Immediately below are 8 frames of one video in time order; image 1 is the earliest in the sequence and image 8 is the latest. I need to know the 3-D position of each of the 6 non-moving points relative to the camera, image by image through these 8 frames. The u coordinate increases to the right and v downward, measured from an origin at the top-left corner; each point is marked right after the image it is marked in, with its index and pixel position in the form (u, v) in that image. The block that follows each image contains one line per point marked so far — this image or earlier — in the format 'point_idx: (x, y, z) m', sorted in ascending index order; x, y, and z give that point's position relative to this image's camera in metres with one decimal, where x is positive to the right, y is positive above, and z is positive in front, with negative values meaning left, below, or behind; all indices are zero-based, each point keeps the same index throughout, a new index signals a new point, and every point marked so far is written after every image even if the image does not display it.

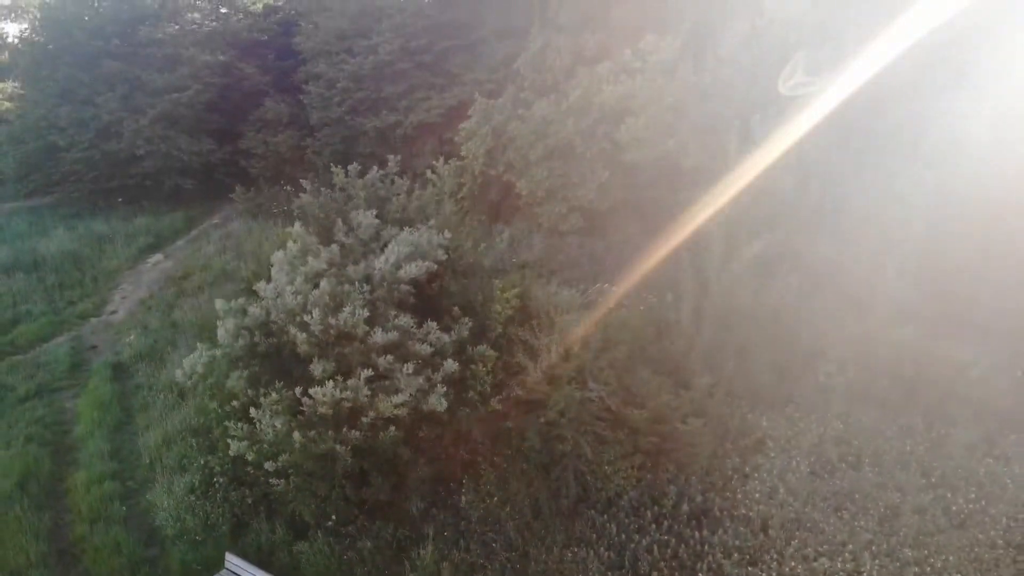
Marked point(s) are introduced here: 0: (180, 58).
0: (-7.3, +5.1, +18.8) m
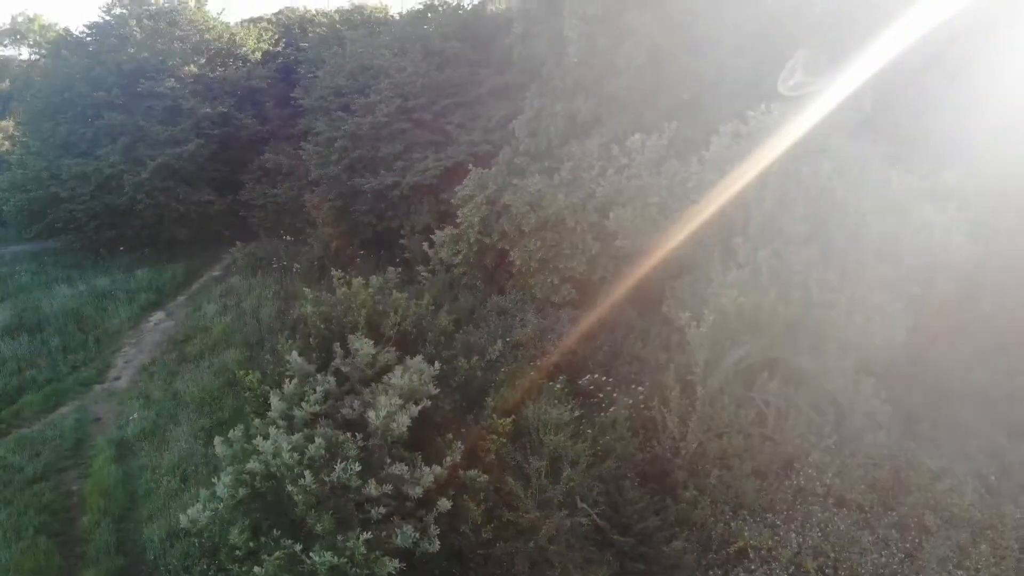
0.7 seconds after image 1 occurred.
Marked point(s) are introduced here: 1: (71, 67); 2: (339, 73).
0: (-7.4, +4.0, +19.1) m
1: (-9.8, +4.8, +18.7) m
2: (-3.8, +4.7, +18.3) m
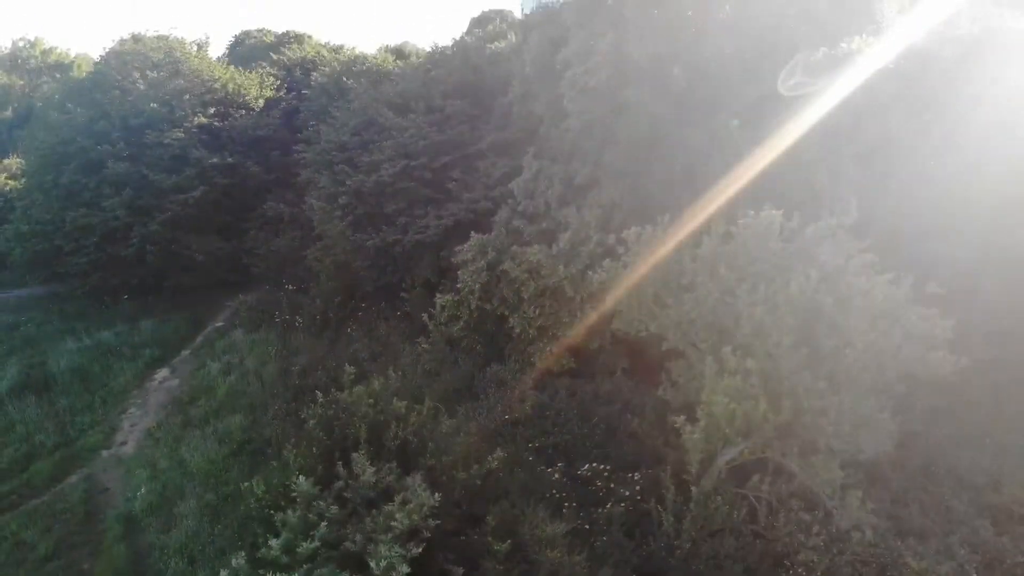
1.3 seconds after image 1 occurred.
0: (-7.4, +2.9, +19.3) m
1: (-9.8, +3.7, +19.0) m
2: (-3.8, +3.6, +18.6) m
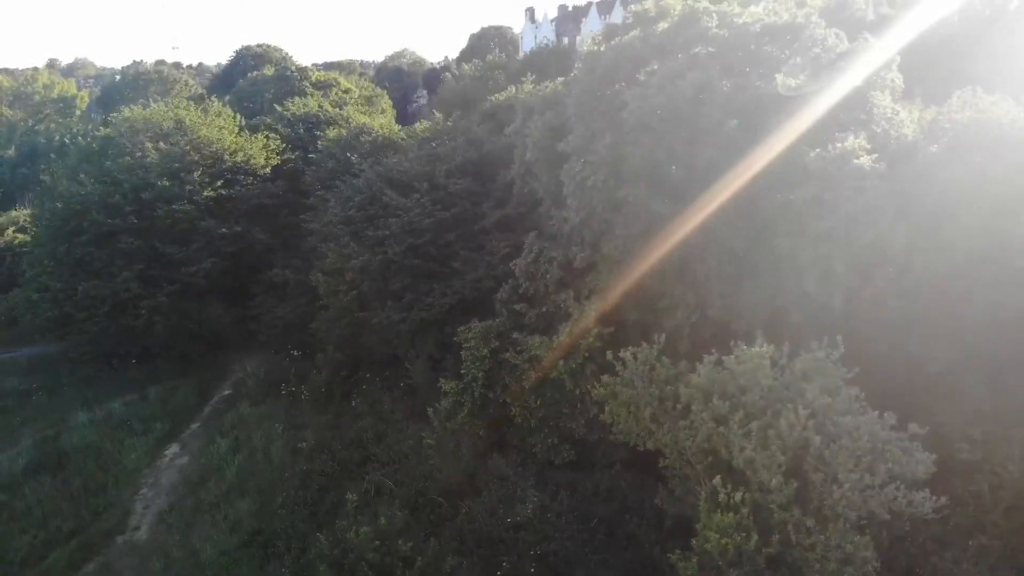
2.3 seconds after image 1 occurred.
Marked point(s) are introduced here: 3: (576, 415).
0: (-7.4, +1.4, +19.8) m
1: (-9.8, +2.1, +19.4) m
2: (-3.8, +2.0, +19.1) m
3: (+1.0, -2.0, +13.5) m
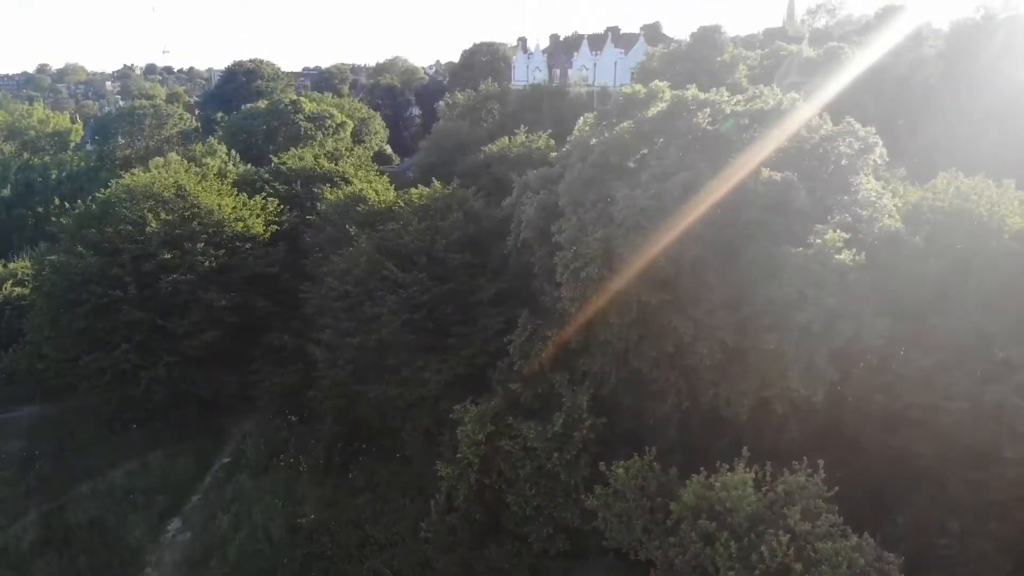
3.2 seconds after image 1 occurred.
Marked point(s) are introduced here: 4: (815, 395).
0: (-7.5, -0.2, +20.2) m
1: (-10.0, +0.5, +19.8) m
2: (-4.0, +0.4, +19.5) m
3: (+1.0, -3.6, +14.0) m
4: (+5.1, -1.8, +14.2) m
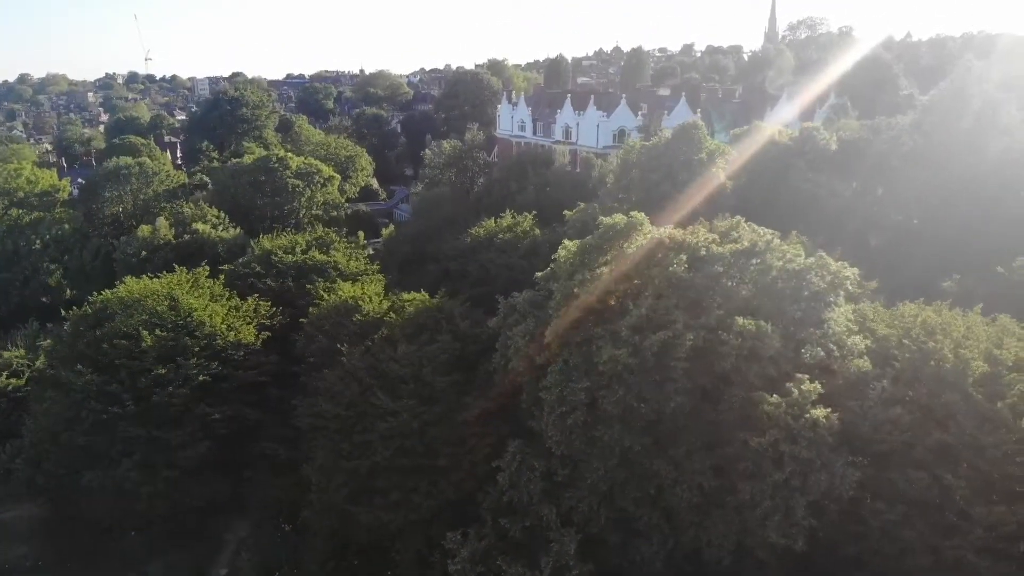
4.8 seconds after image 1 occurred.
0: (-7.8, -3.0, +20.7) m
1: (-10.3, -2.3, +20.3) m
2: (-4.3, -2.3, +20.1) m
3: (+0.8, -6.3, +14.7) m
4: (+4.9, -4.5, +15.0) m
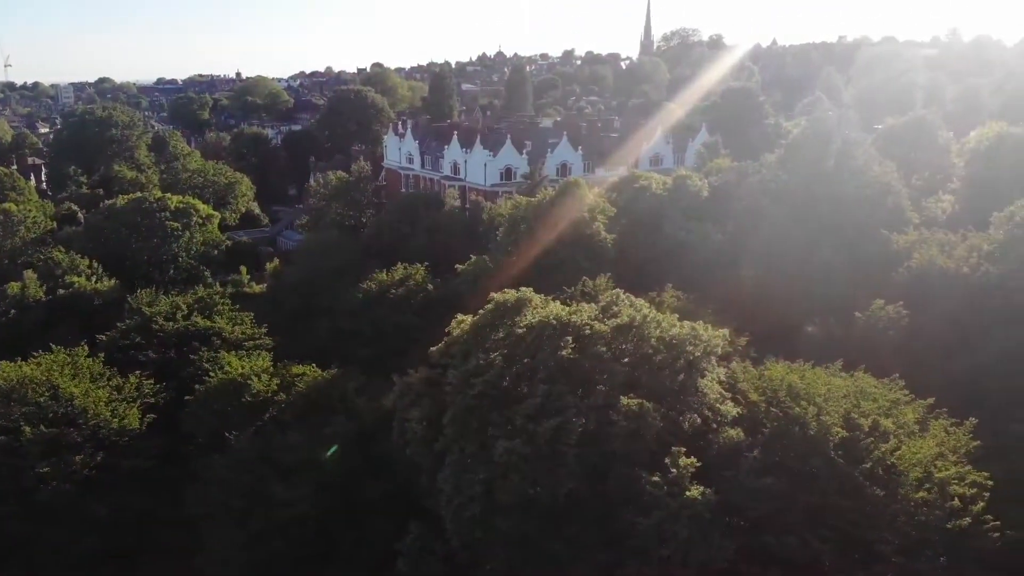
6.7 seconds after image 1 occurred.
0: (-10.3, -5.1, +20.0) m
1: (-12.7, -4.5, +19.3) m
2: (-6.7, -4.3, +19.8) m
3: (-0.9, -8.1, +15.1) m
4: (+3.1, -6.1, +15.9) m
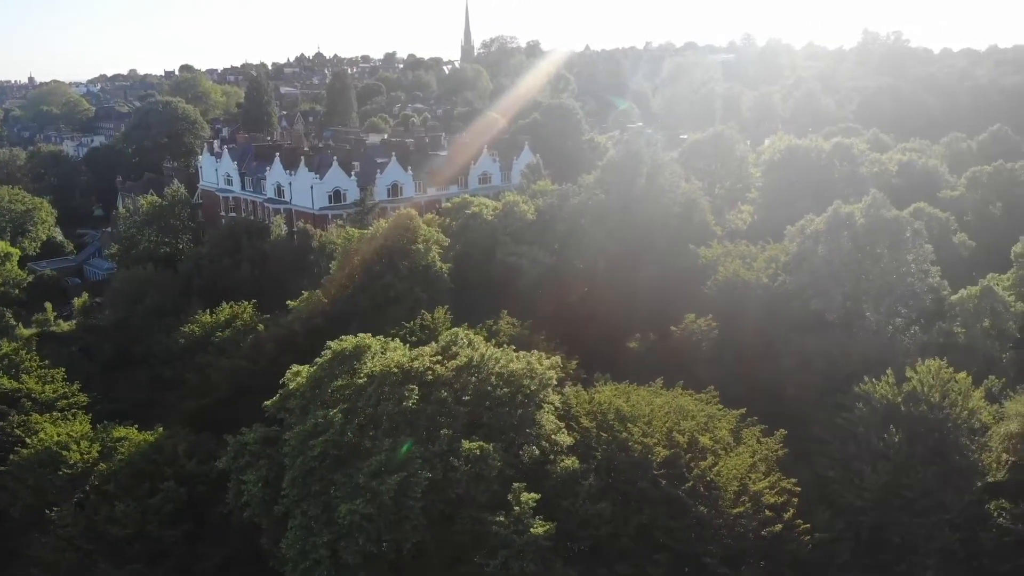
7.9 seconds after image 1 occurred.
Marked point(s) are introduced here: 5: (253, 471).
0: (-13.7, -6.8, +18.0) m
1: (-15.9, -6.3, +16.8) m
2: (-10.2, -5.8, +18.5) m
3: (-3.3, -9.2, +15.0) m
4: (+0.3, -7.0, +16.6) m
5: (-5.5, -3.8, +18.0) m
